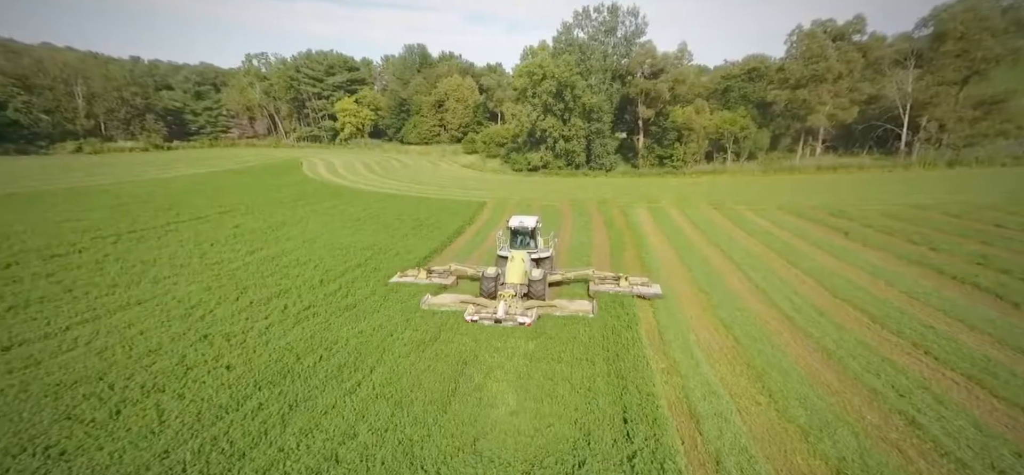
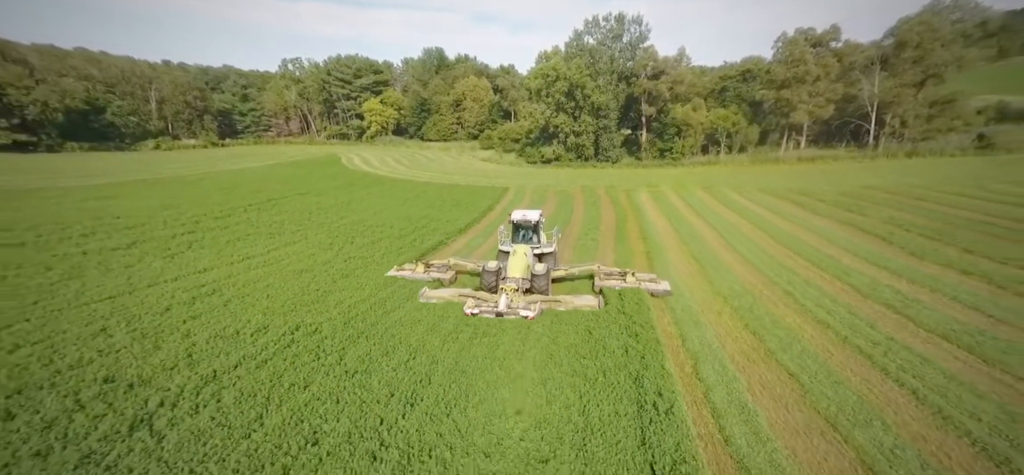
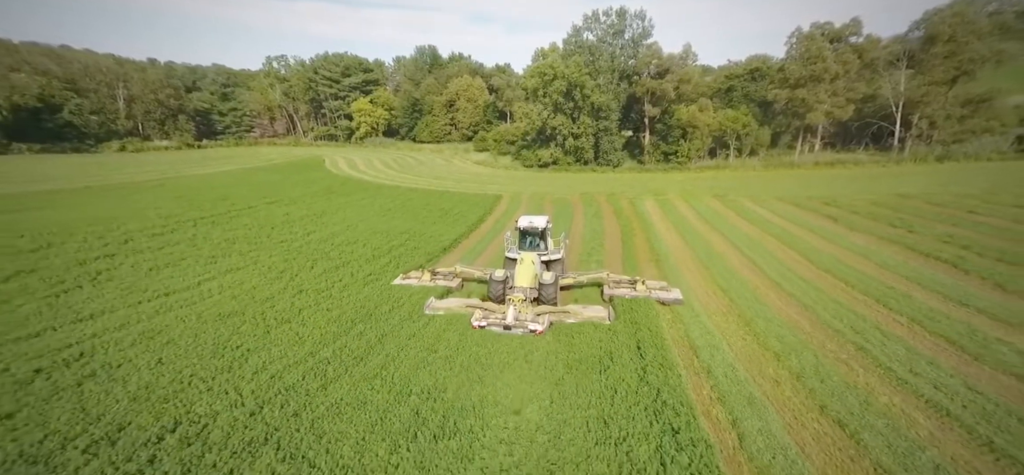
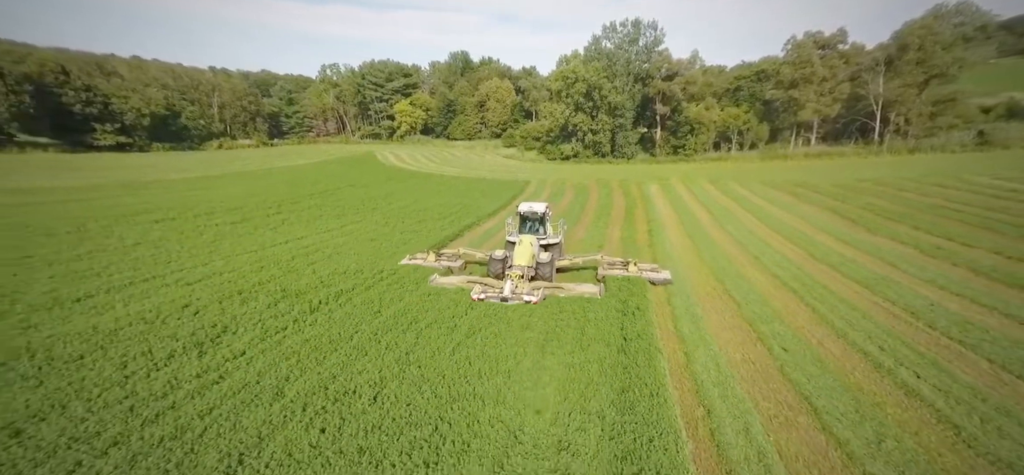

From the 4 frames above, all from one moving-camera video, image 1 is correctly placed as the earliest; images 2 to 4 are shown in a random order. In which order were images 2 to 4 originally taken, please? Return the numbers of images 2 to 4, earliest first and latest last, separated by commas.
3, 2, 4
